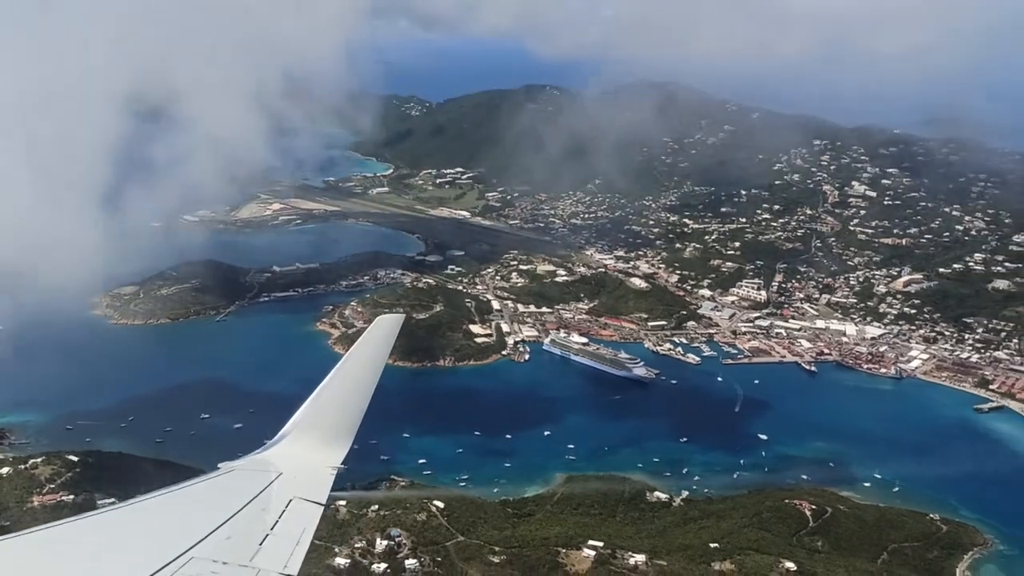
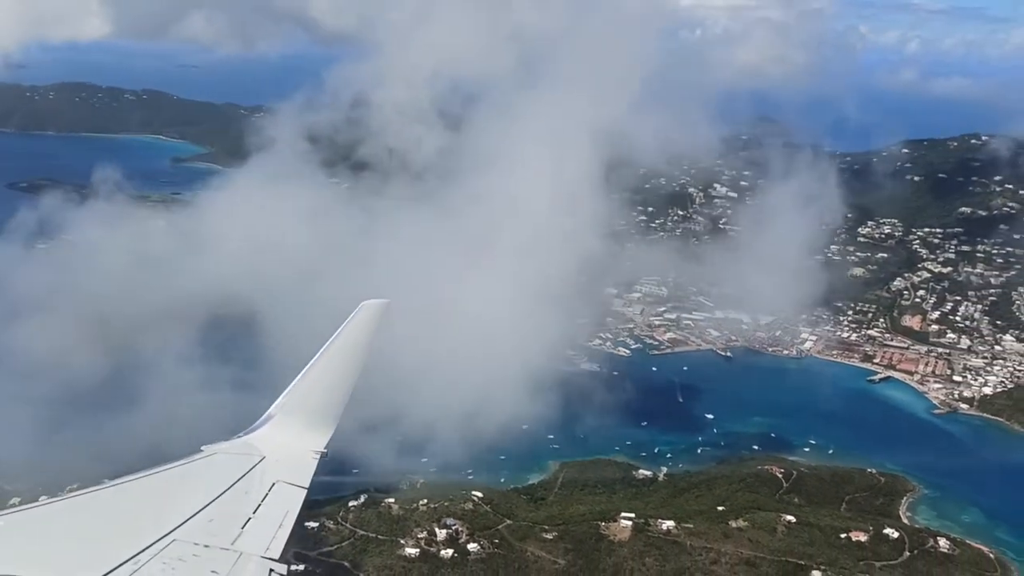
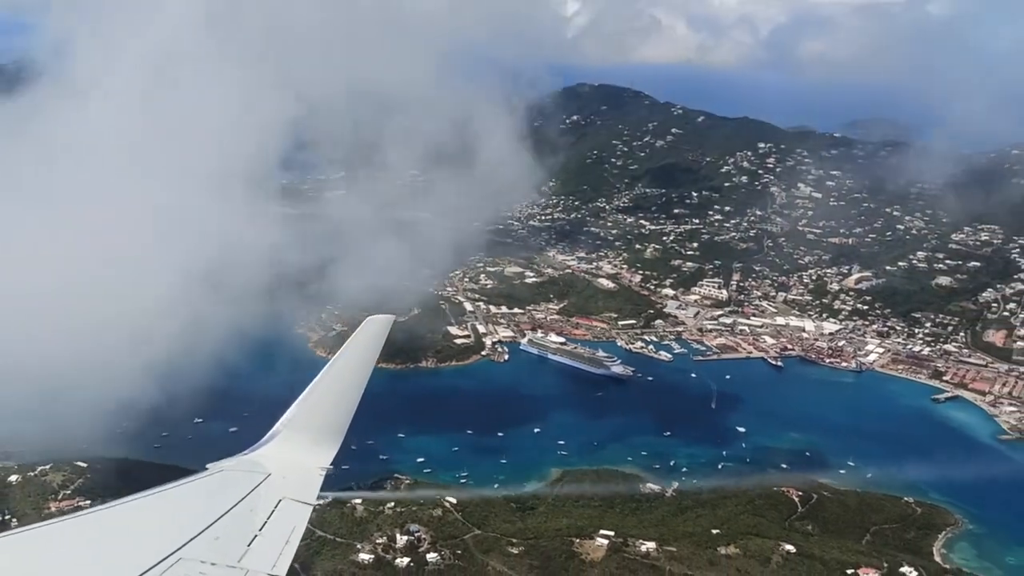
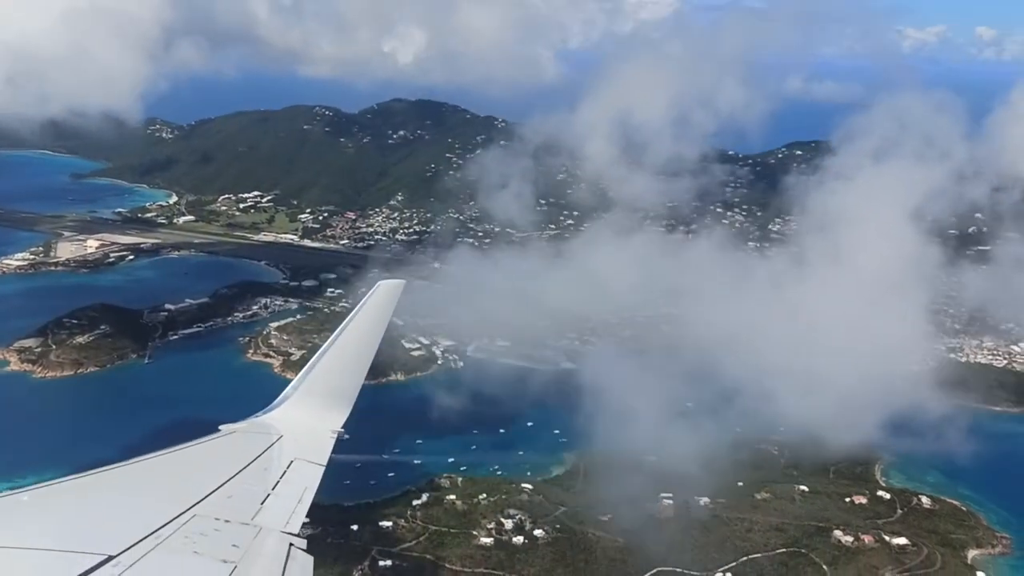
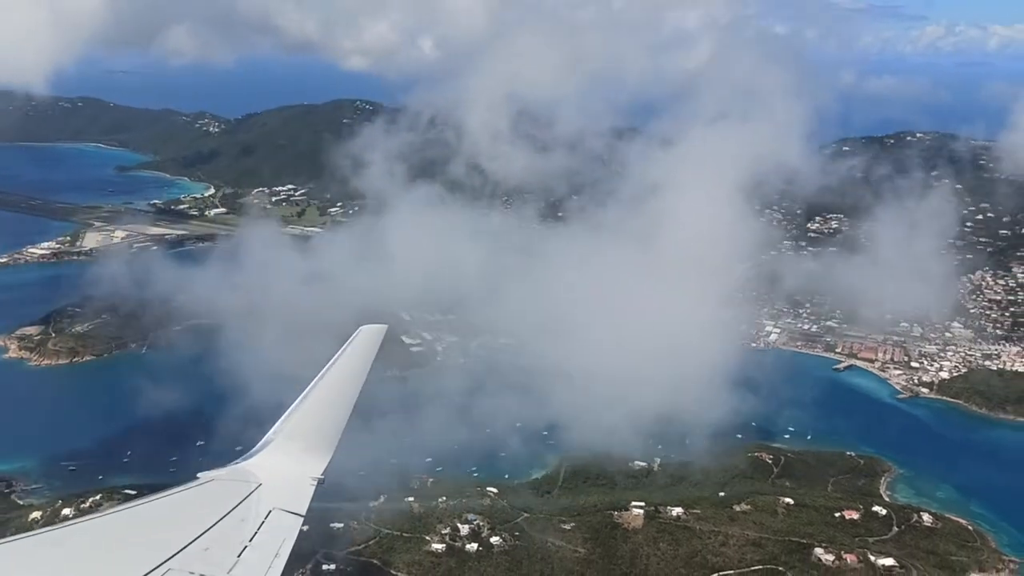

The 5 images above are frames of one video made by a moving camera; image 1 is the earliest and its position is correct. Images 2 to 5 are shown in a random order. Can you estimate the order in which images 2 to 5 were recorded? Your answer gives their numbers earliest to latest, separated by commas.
3, 2, 5, 4
